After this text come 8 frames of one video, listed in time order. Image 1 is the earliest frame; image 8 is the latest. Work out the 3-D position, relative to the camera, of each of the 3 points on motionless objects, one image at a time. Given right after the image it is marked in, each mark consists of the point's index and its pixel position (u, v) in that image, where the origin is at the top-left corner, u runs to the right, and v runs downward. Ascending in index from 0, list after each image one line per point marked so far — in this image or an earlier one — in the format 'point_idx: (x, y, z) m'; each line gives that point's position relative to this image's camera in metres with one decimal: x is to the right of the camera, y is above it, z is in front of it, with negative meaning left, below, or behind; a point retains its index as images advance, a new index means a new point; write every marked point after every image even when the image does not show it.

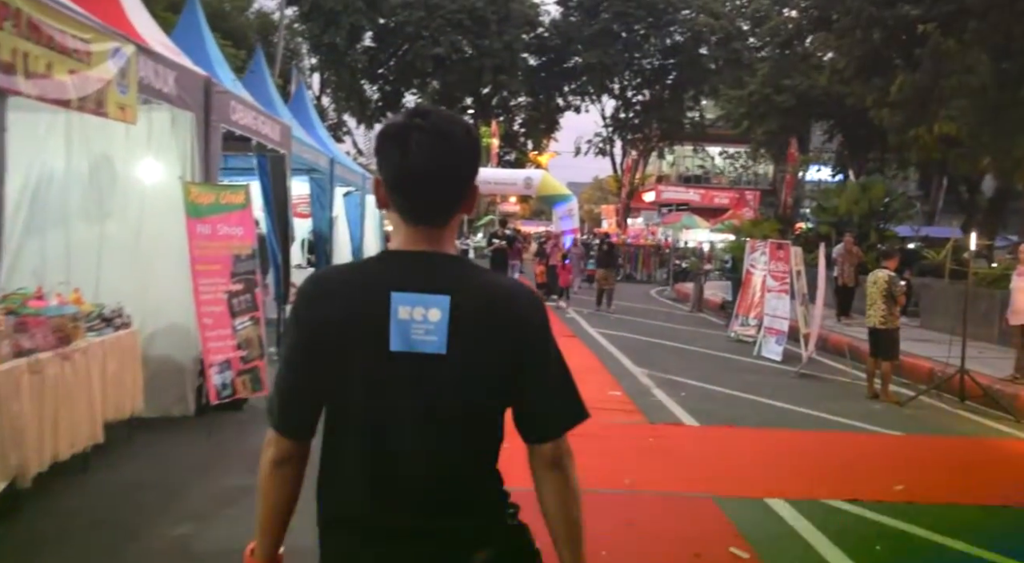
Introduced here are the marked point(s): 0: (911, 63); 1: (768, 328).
0: (+7.9, +4.3, +17.3) m
1: (+4.5, -0.8, +15.2) m
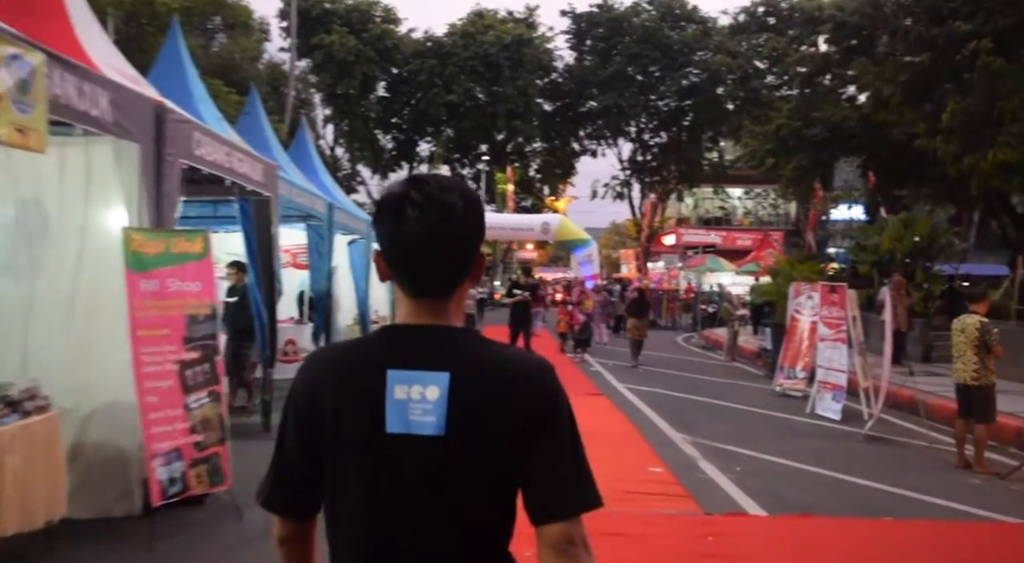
0: (+8.2, +3.5, +15.7) m
1: (+4.8, -1.6, +13.4) m
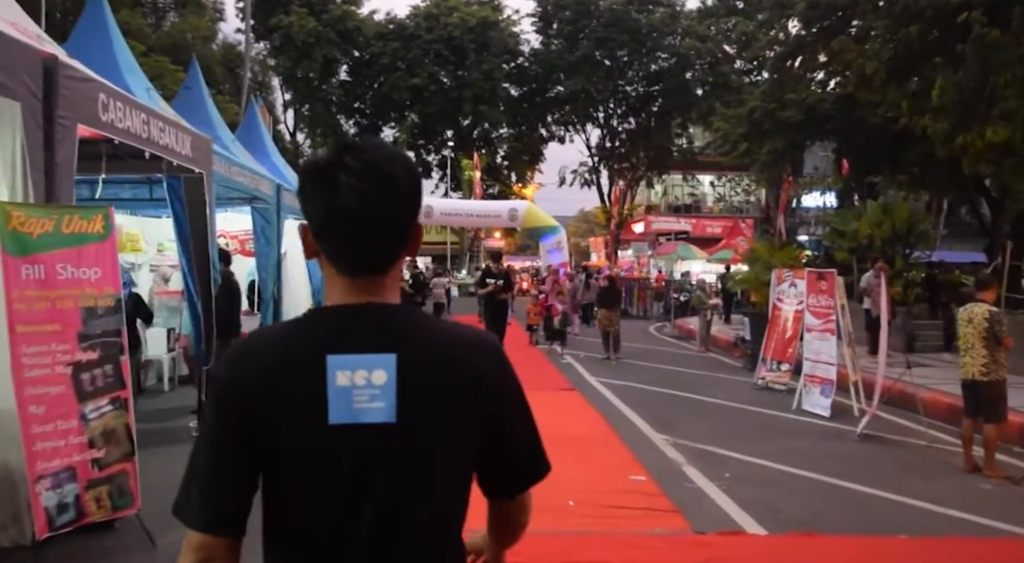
0: (+7.6, +3.8, +14.9) m
1: (+4.3, -1.4, +12.6) m
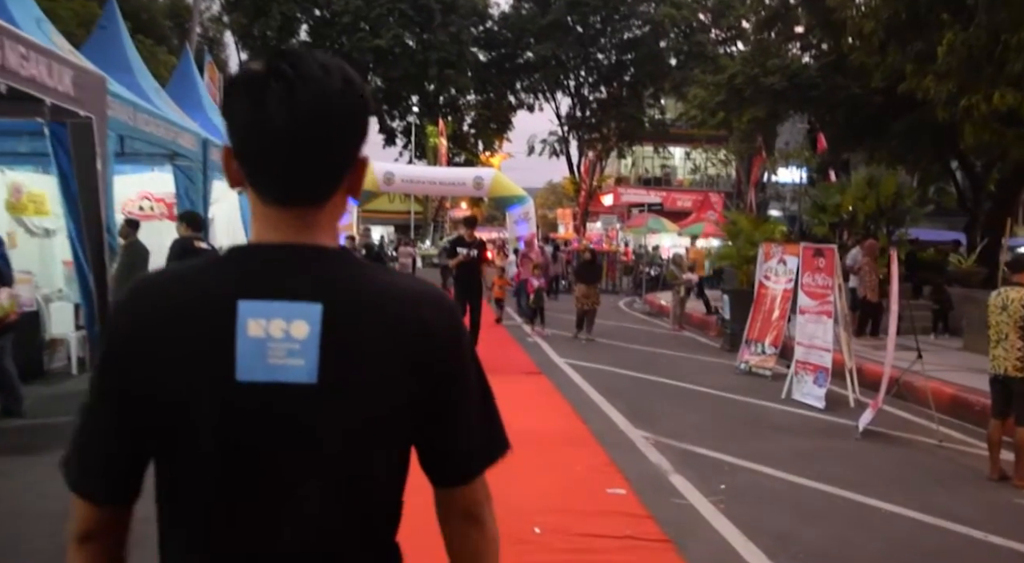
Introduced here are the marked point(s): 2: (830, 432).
0: (+7.0, +4.1, +13.6) m
1: (+3.8, -1.1, +11.3) m
2: (+3.5, -1.7, +9.5) m
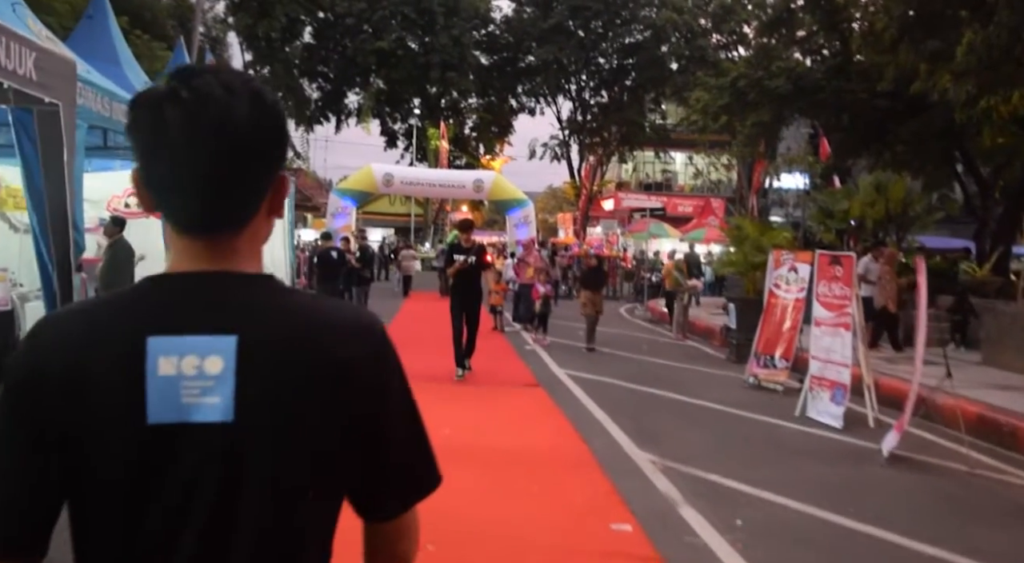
0: (+7.0, +4.0, +12.9) m
1: (+3.7, -1.2, +10.6) m
2: (+3.4, -1.8, +8.8) m
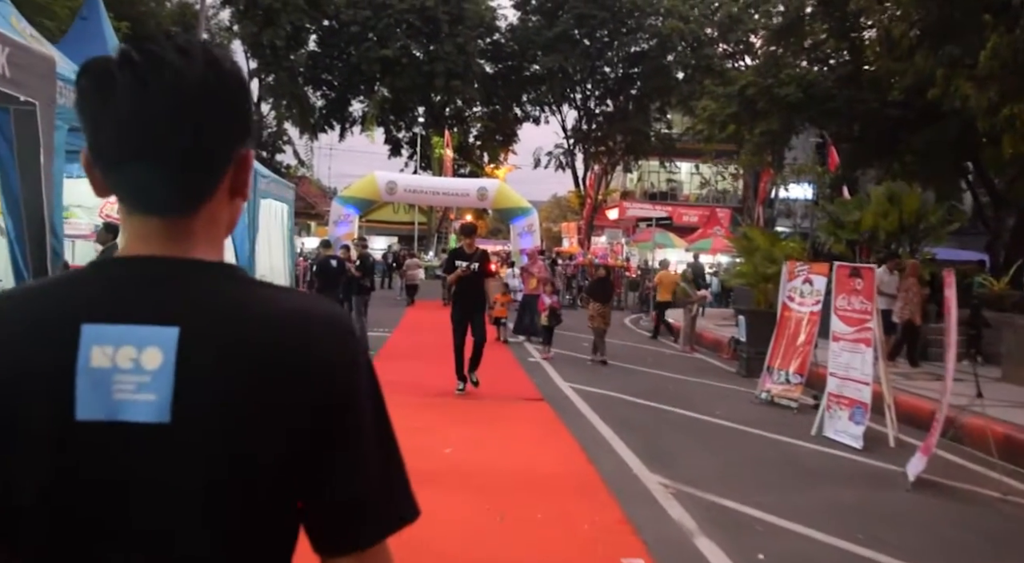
0: (+7.1, +3.8, +12.5) m
1: (+3.8, -1.3, +10.2) m
2: (+3.5, -1.9, +8.3) m
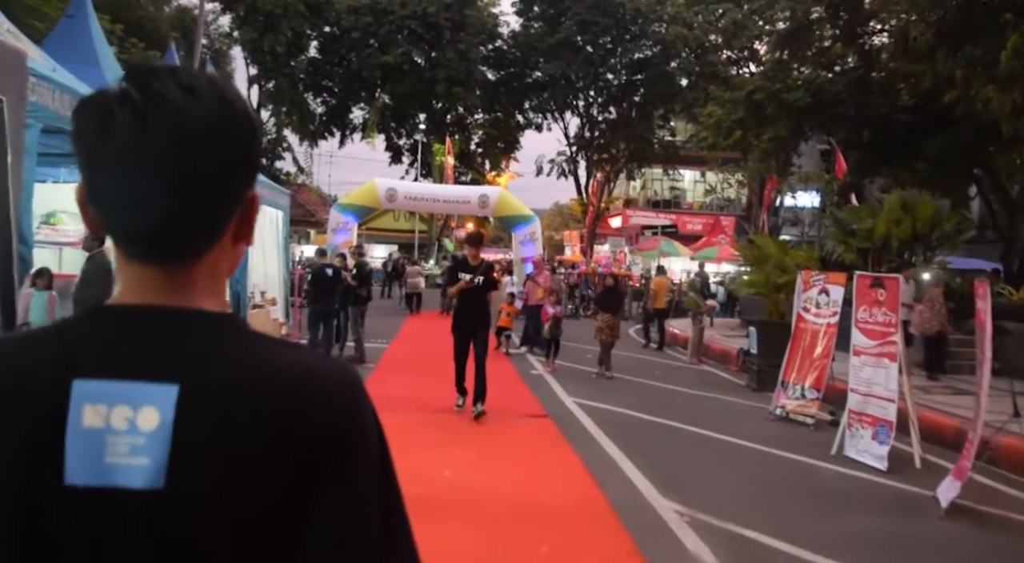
0: (+7.1, +3.6, +12.0) m
1: (+3.8, -1.5, +9.6) m
2: (+3.5, -2.0, +7.8) m
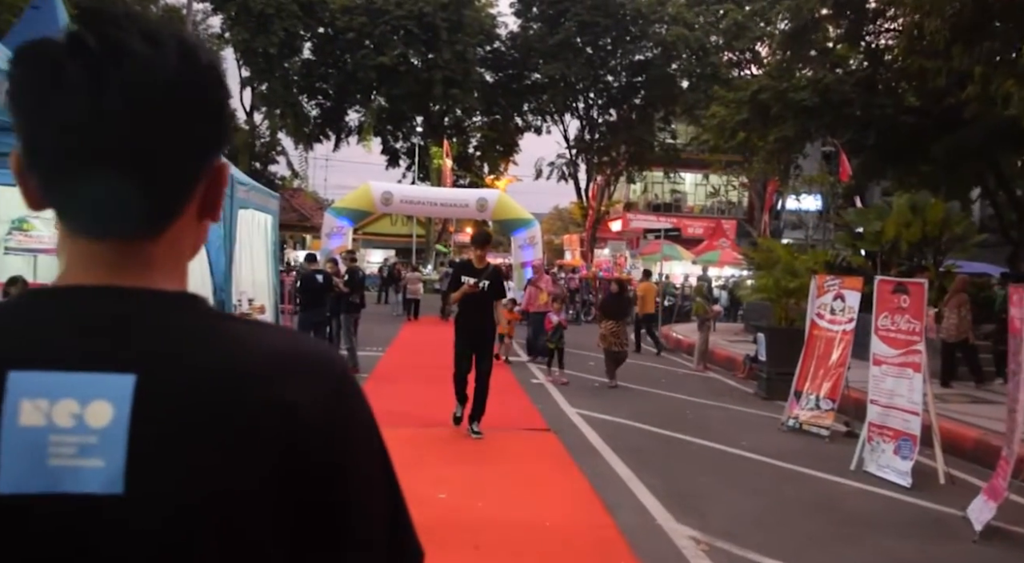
0: (+7.1, +3.6, +11.5) m
1: (+3.8, -1.5, +9.1) m
2: (+3.5, -2.0, +7.2) m
